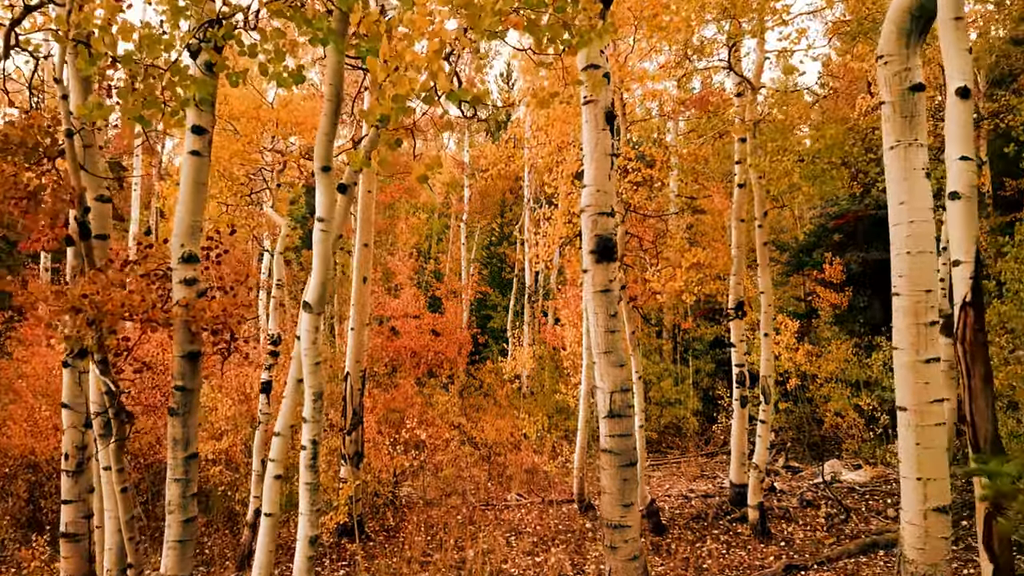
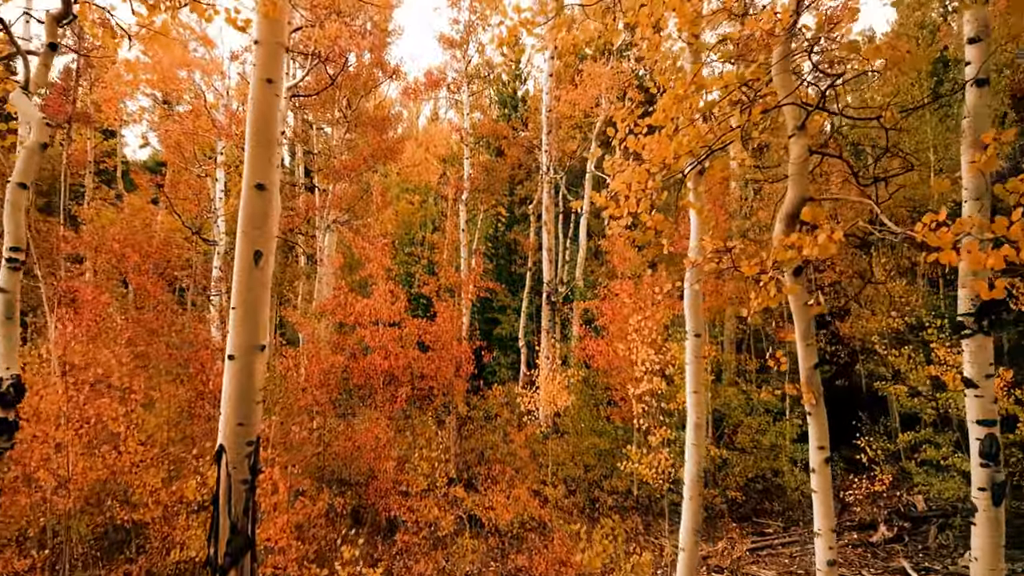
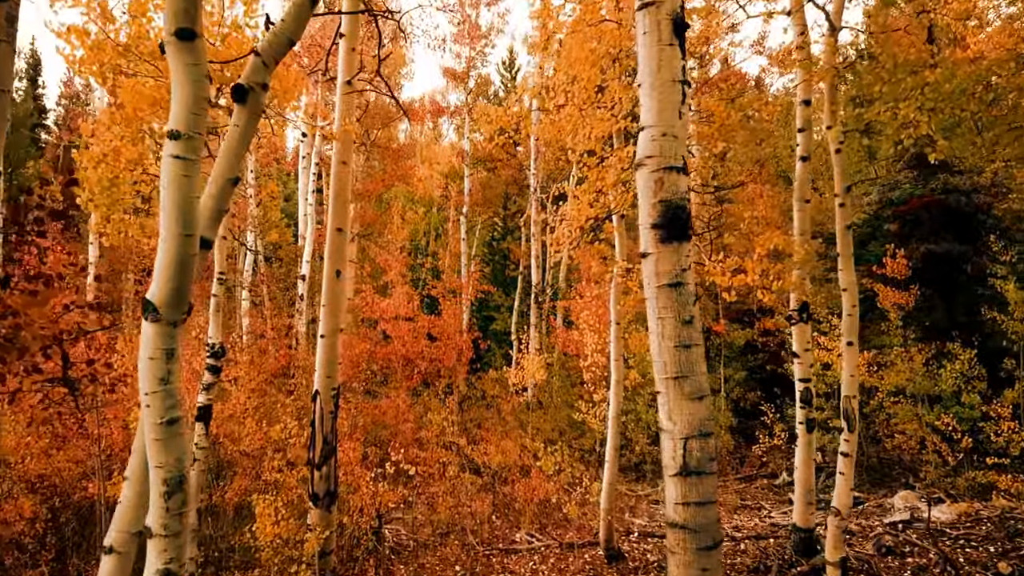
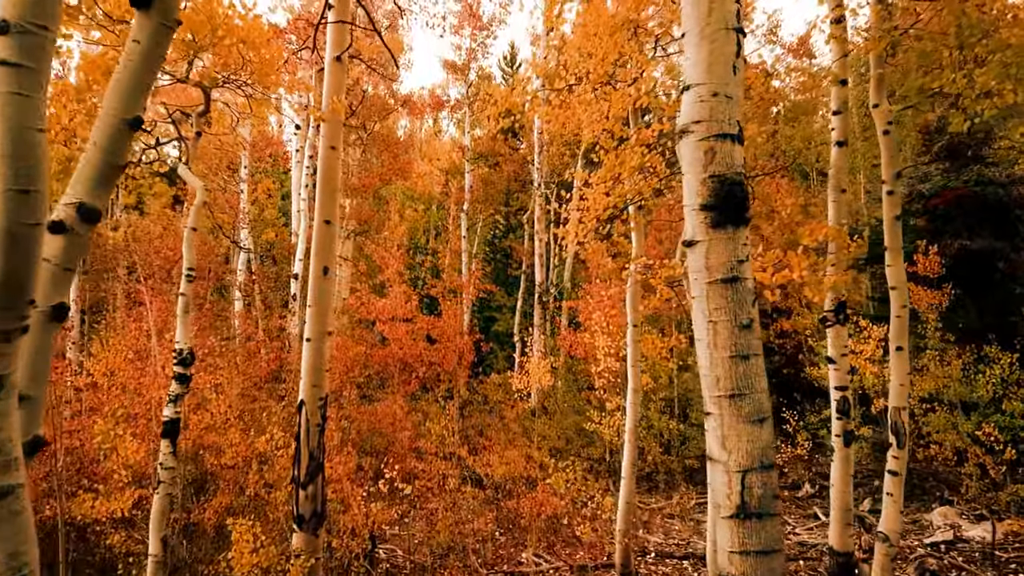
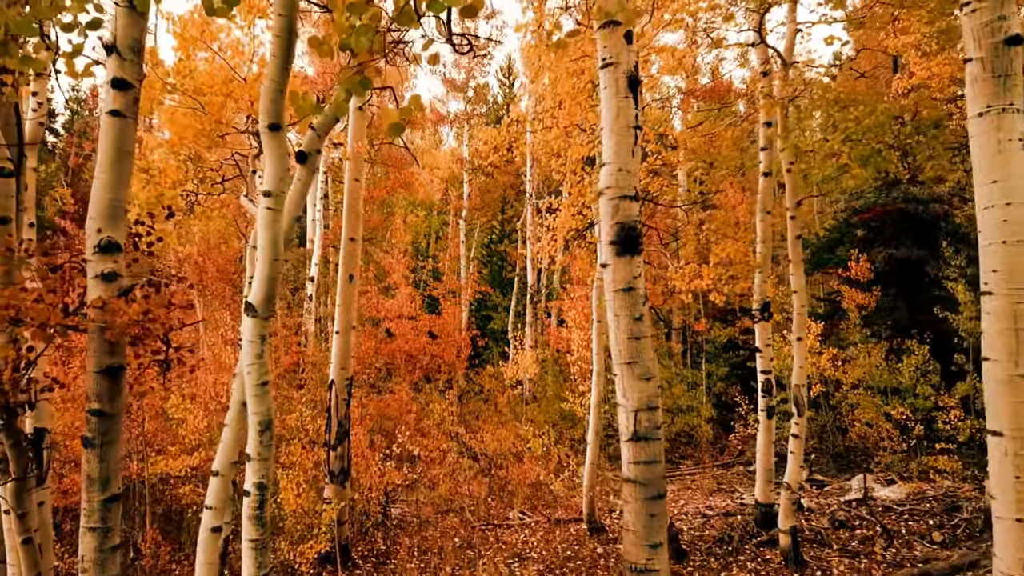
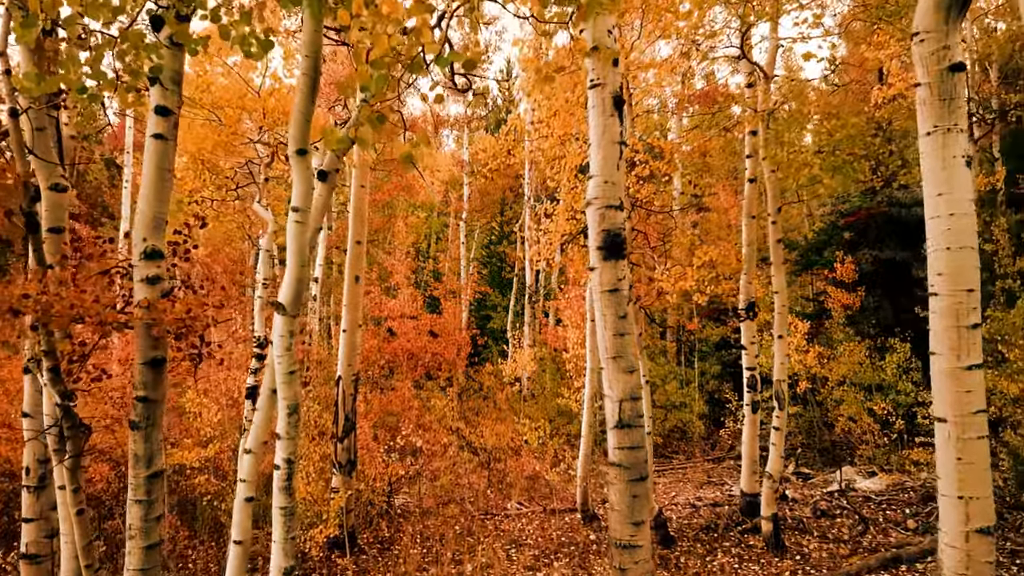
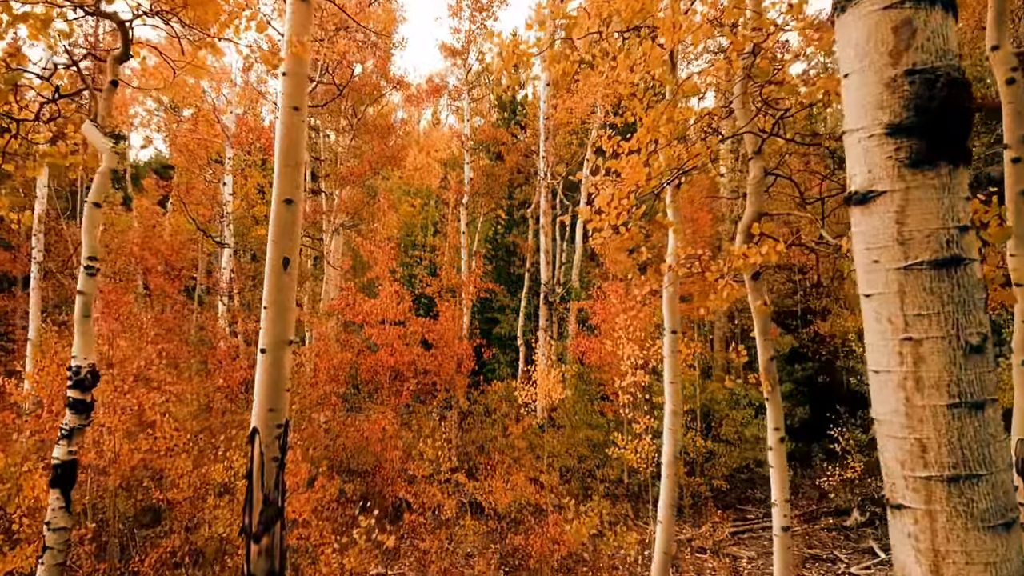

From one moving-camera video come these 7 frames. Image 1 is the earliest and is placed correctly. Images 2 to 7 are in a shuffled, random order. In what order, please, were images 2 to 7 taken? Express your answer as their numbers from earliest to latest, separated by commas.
6, 5, 3, 4, 7, 2
